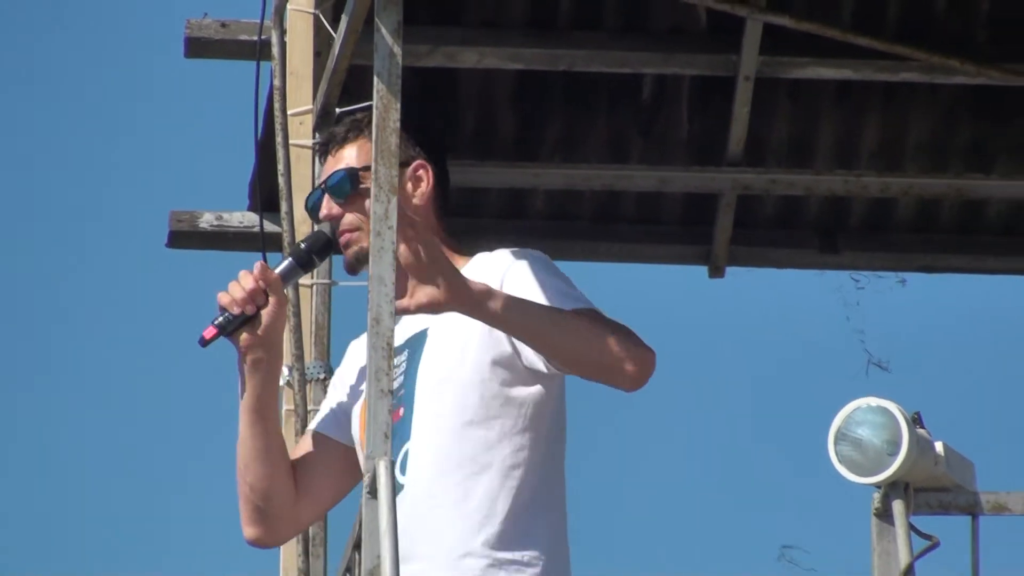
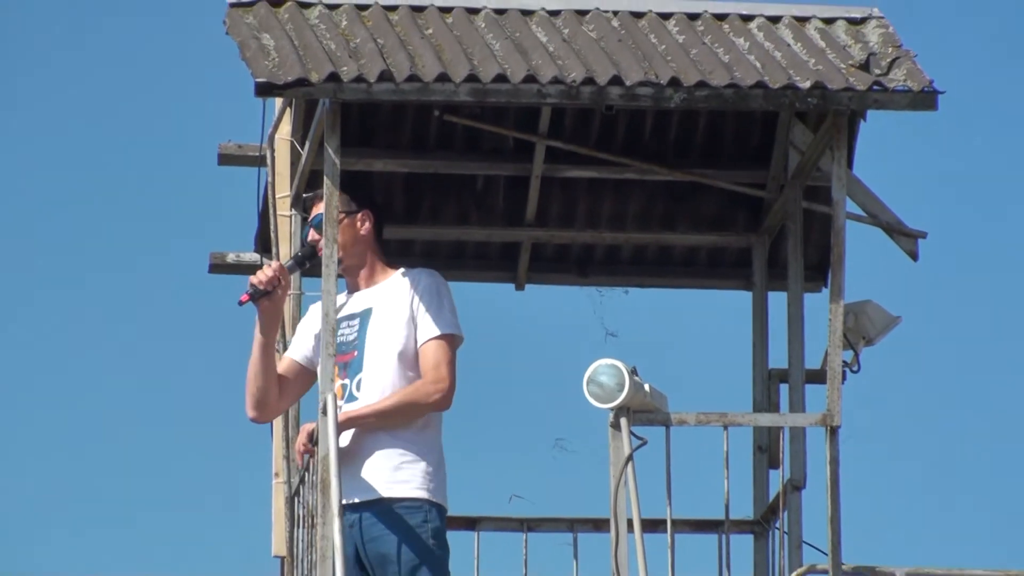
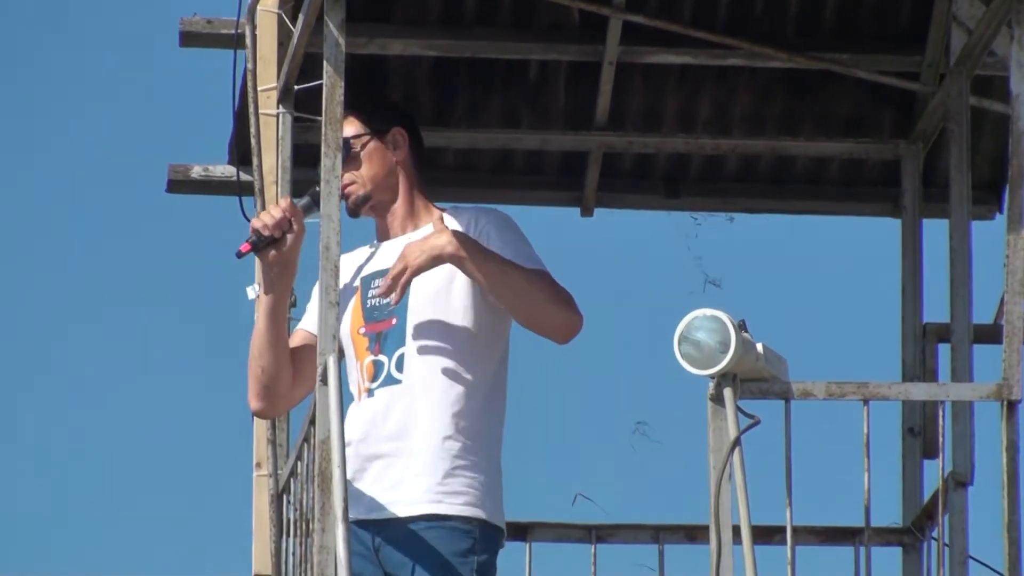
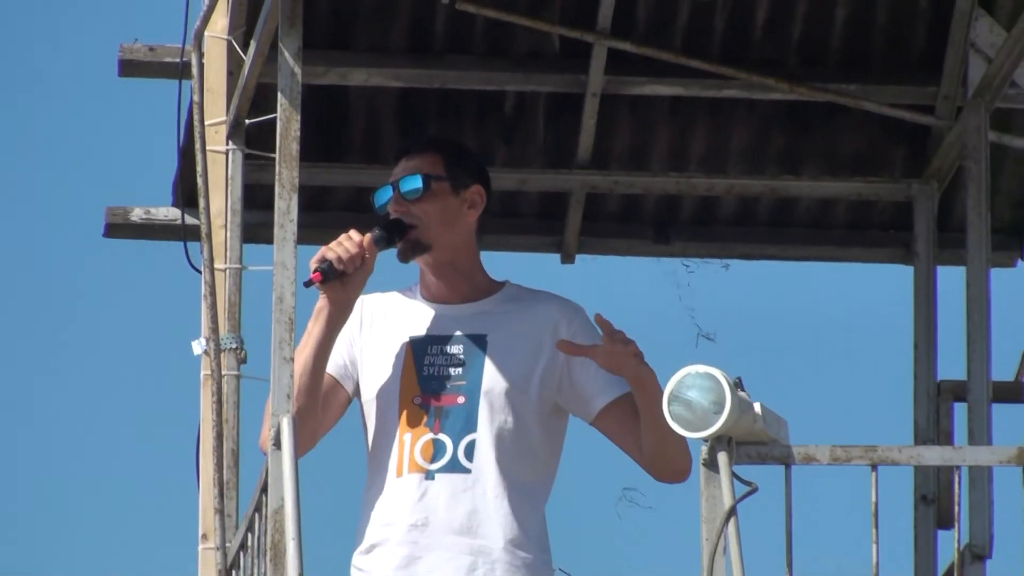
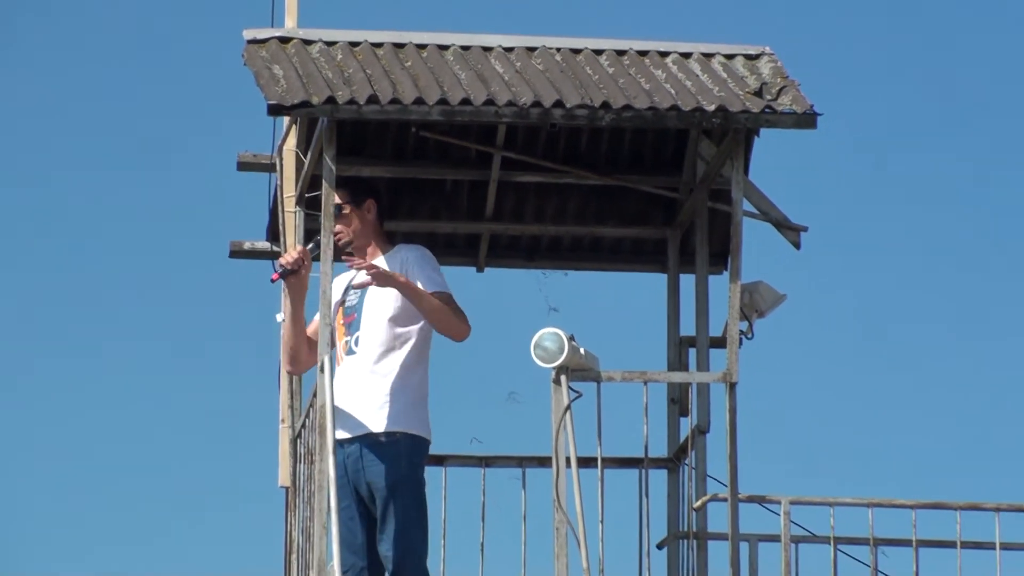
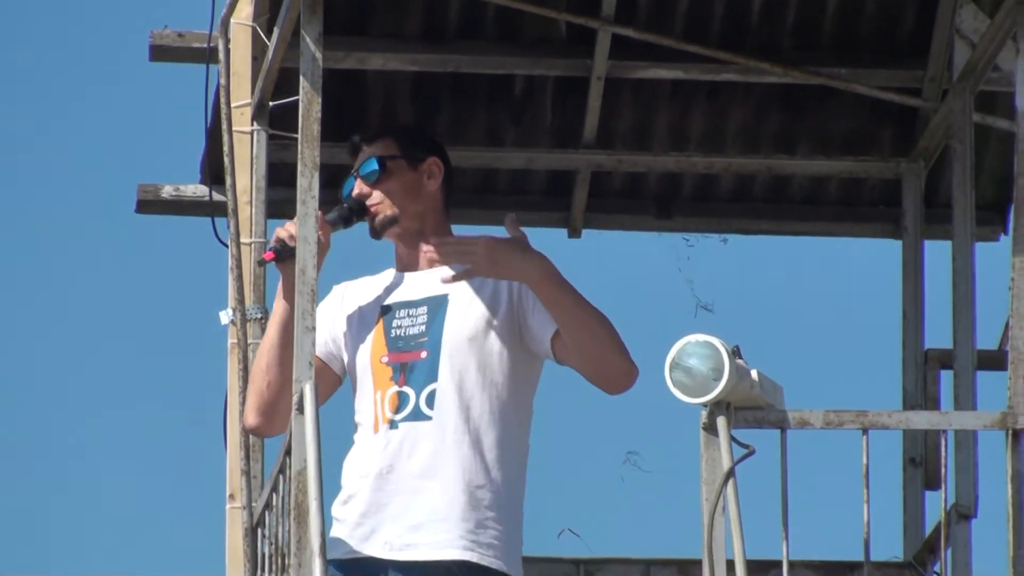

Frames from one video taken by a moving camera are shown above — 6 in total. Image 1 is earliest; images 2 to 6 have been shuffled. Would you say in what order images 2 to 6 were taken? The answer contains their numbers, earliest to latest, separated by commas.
4, 6, 3, 2, 5
